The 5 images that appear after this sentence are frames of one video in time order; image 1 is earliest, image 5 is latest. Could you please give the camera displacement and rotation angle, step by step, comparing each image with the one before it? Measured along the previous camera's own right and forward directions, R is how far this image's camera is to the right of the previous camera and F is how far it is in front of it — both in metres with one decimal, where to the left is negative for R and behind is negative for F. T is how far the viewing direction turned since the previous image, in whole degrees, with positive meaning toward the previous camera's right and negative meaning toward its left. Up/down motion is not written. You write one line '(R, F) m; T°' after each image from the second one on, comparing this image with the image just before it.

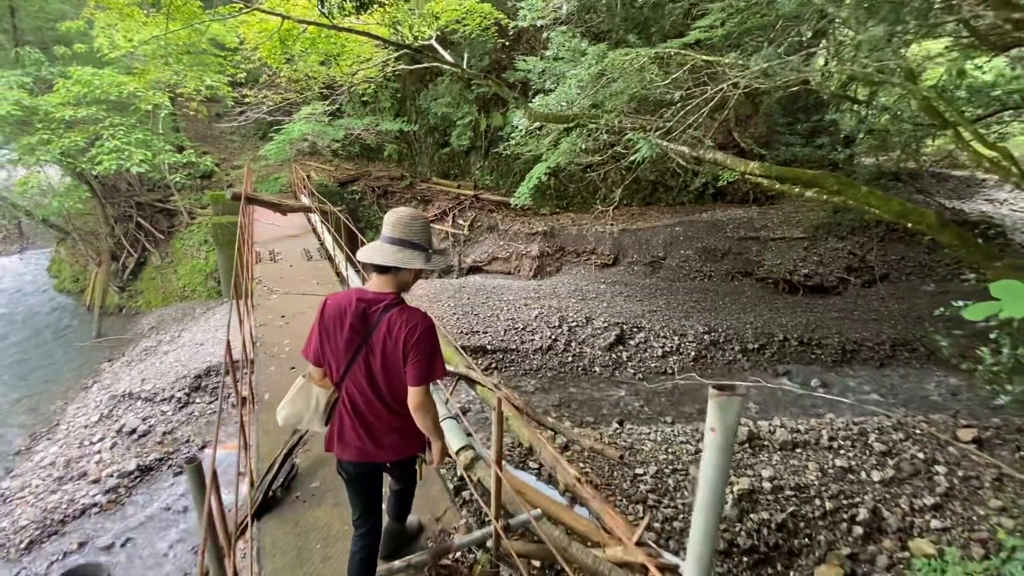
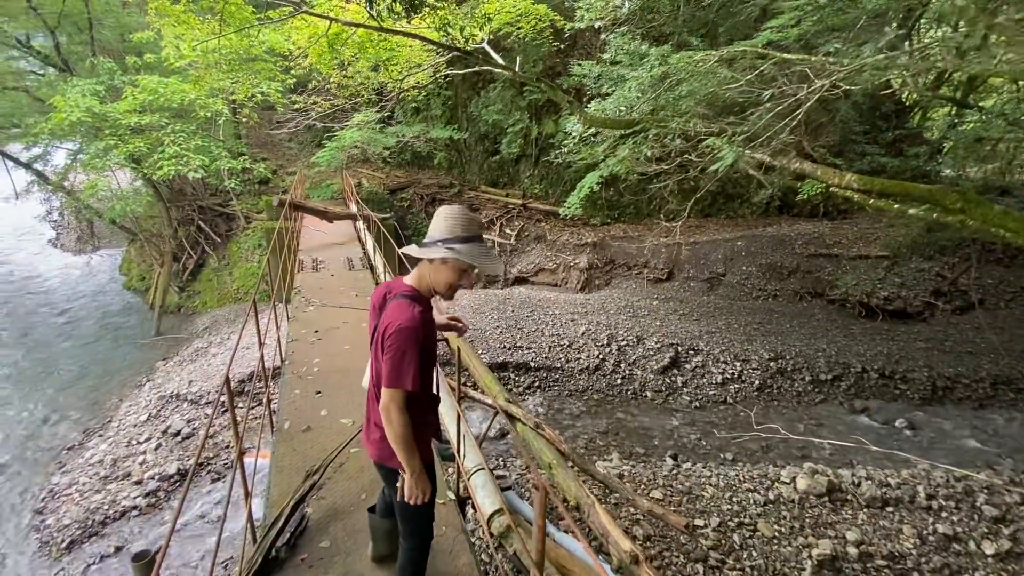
(0.0, +0.3) m; -5°
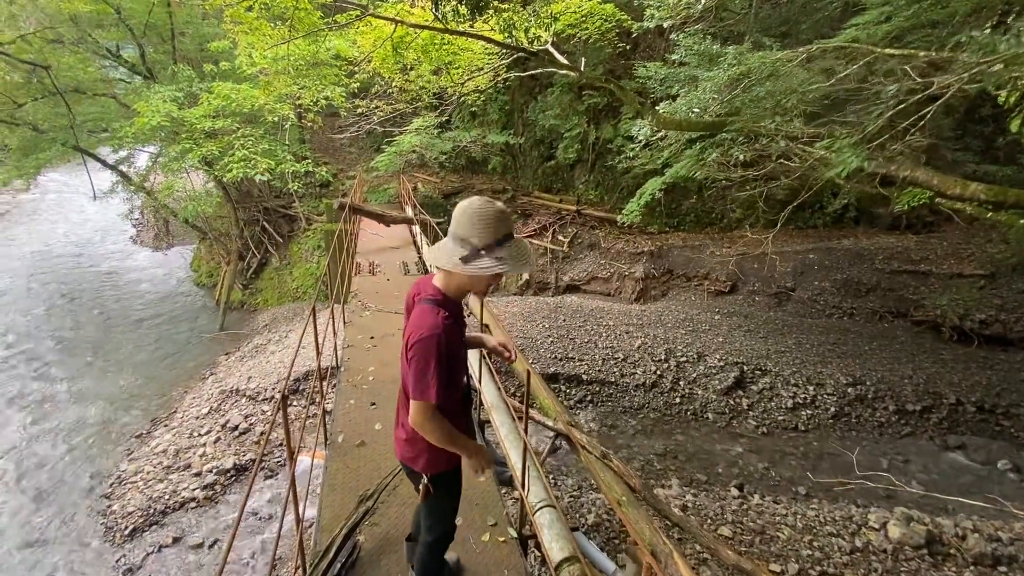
(-0.1, +0.2) m; -5°
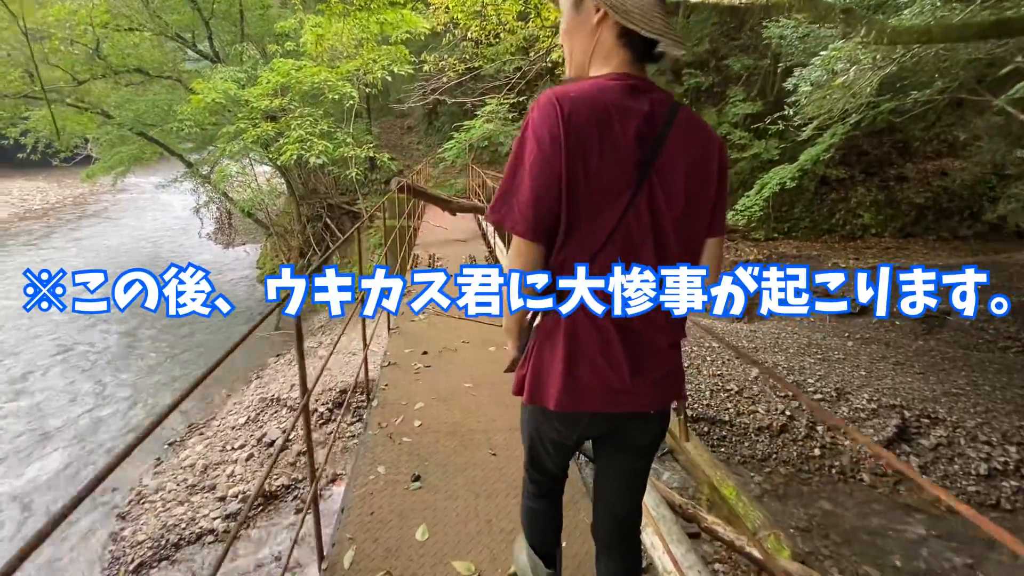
(-0.3, +1.2) m; -6°
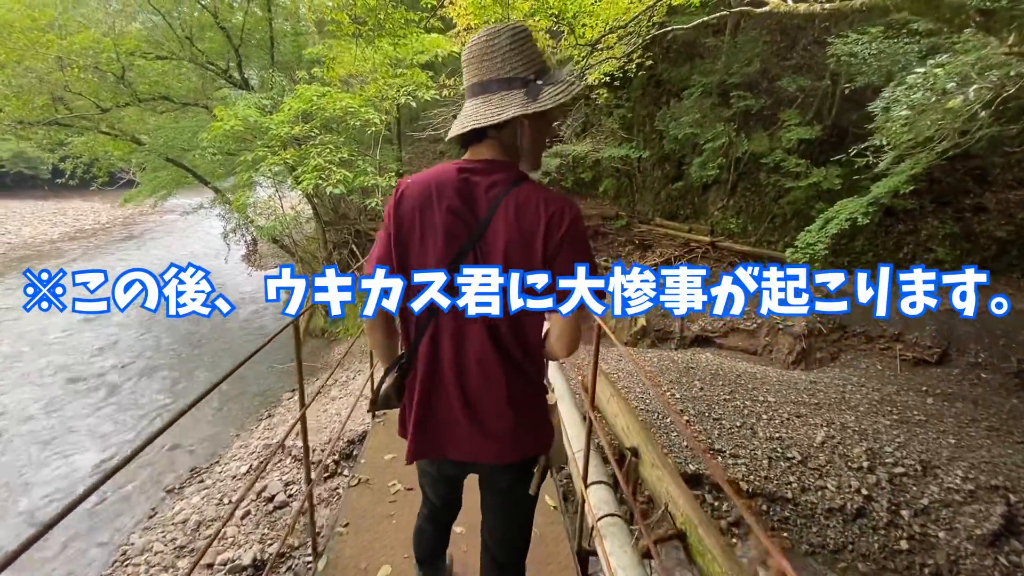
(+0.1, +0.6) m; -4°
